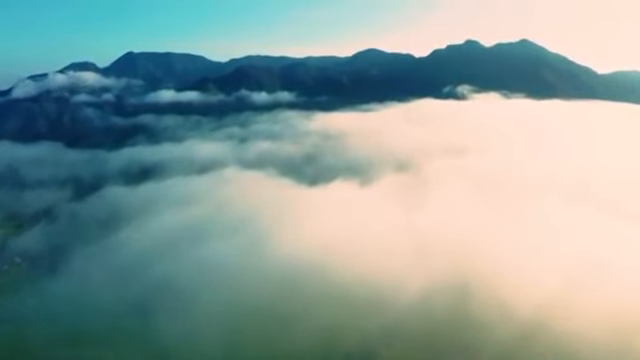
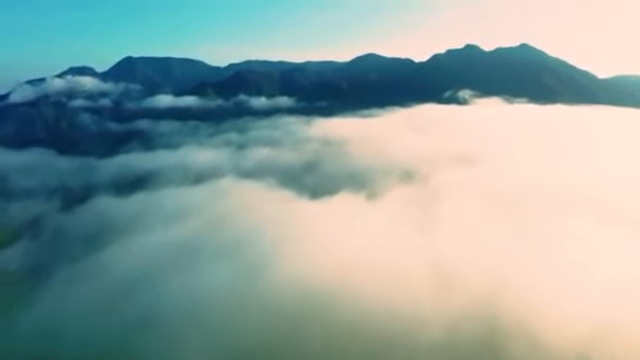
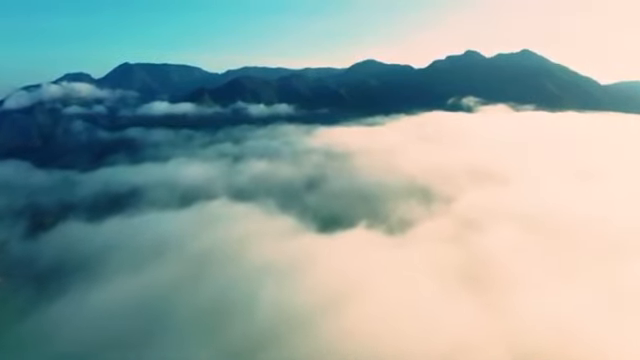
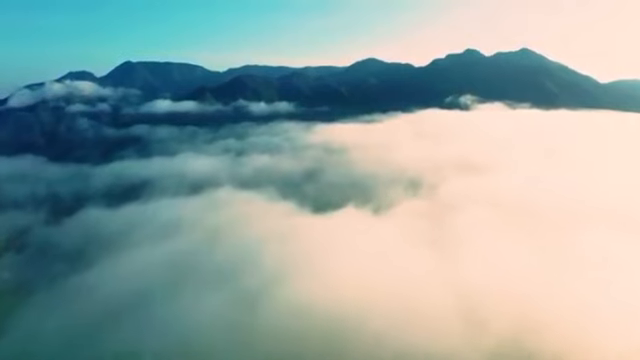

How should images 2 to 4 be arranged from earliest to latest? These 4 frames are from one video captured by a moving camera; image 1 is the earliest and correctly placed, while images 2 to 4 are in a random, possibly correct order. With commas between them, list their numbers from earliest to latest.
2, 4, 3
